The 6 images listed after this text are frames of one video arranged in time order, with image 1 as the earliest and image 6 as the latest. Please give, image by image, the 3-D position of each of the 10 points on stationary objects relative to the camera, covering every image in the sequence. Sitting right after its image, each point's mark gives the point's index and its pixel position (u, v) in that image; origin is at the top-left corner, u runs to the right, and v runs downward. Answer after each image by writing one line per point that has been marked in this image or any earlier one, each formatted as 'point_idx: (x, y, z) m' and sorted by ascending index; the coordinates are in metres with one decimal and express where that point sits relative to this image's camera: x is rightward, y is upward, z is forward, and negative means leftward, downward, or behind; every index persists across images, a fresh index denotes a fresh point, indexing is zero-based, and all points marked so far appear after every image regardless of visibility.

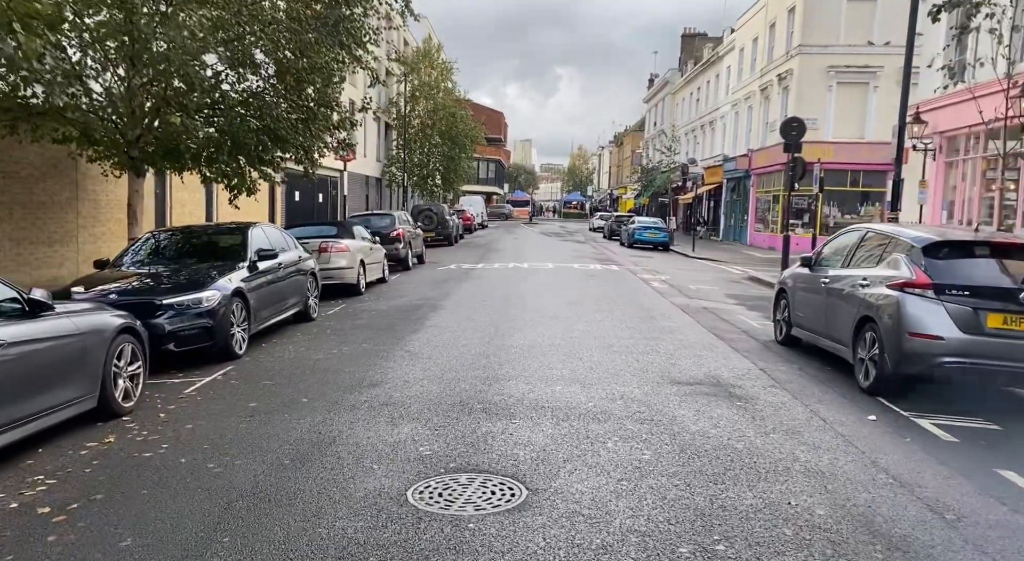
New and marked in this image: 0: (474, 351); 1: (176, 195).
0: (-0.4, -0.8, +8.6) m
1: (-7.4, +1.9, +17.5) m
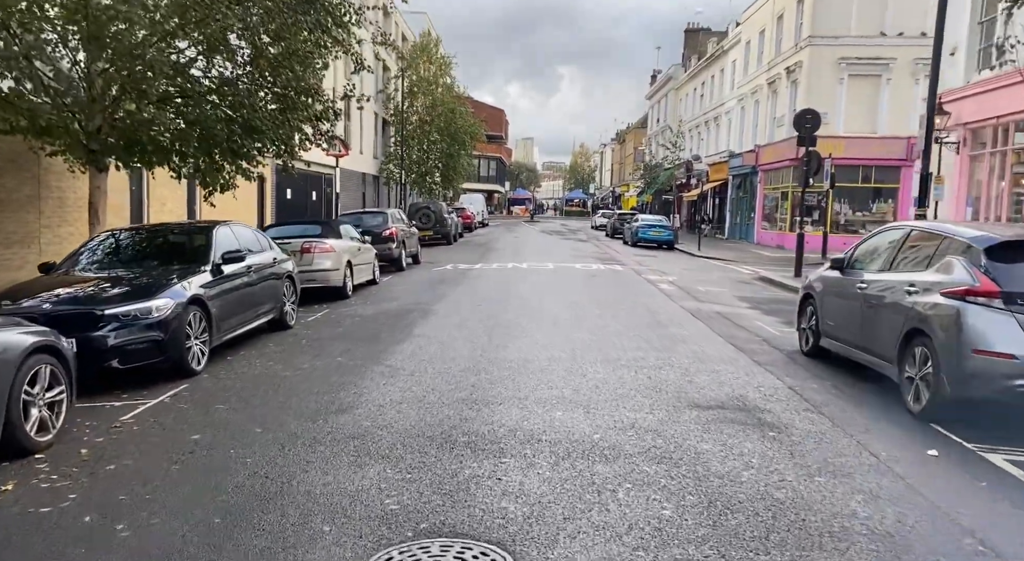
0: (-0.5, -0.8, +7.6) m
1: (-7.4, +1.8, +16.5) m
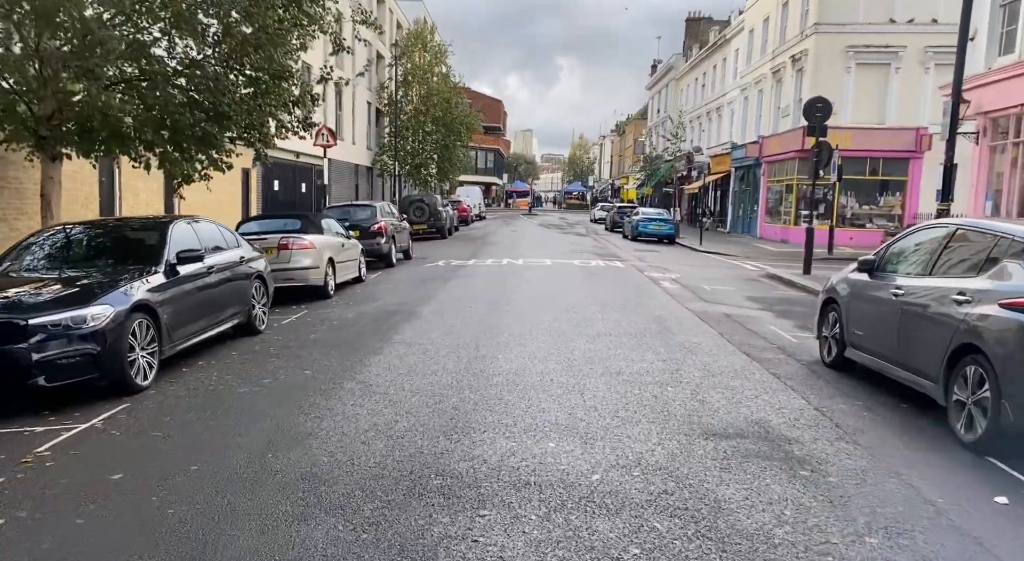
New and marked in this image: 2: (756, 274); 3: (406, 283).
0: (-0.6, -0.9, +6.7) m
1: (-7.5, +1.9, +15.6) m
2: (+5.6, +0.2, +18.5) m
3: (-2.0, 0.0, +15.3) m
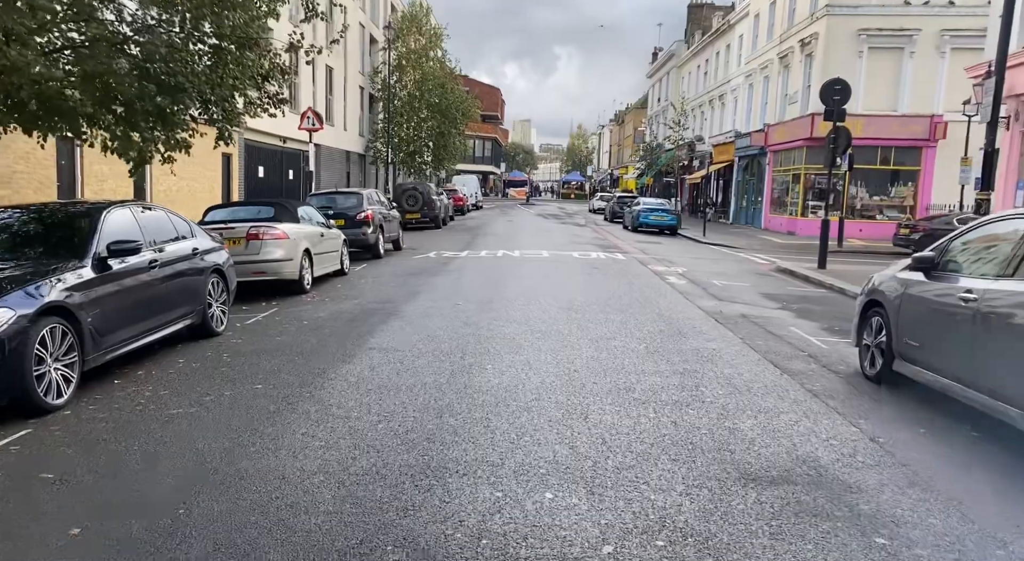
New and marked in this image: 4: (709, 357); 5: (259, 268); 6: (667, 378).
0: (-0.6, -0.9, +5.6) m
1: (-7.6, +2.0, +14.4) m
2: (+5.5, +0.3, +17.3) m
3: (-2.1, +0.1, +14.1) m
4: (+1.8, -0.7, +7.3) m
5: (-3.5, +0.2, +11.0) m
6: (+1.2, -0.8, +6.4) m
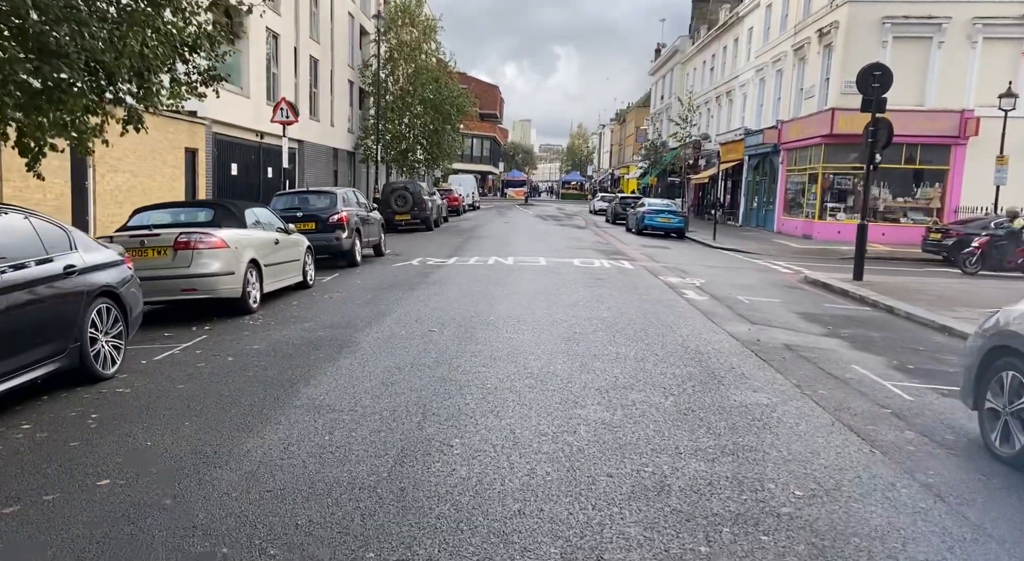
0: (-0.8, -1.1, +3.5) m
1: (-7.7, +1.8, +12.3) m
2: (+5.4, 0.0, +15.3) m
3: (-2.3, -0.1, +12.1) m
4: (+1.7, -0.9, +5.3) m
5: (-3.6, 0.0, +9.0) m
6: (+1.1, -1.0, +4.4) m
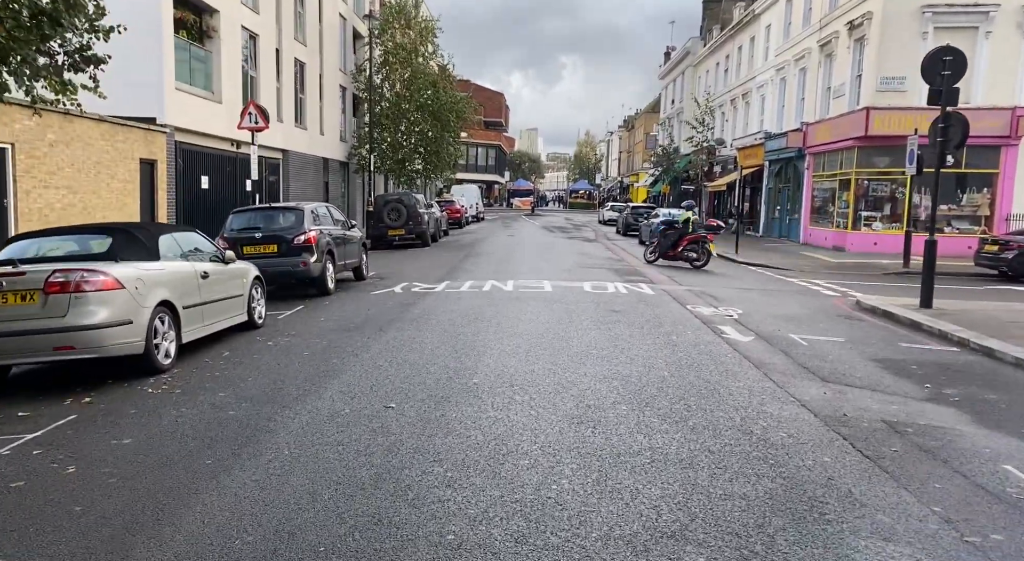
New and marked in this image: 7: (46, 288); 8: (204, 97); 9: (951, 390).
0: (-0.9, -1.4, +1.1) m
1: (-7.8, +1.3, +10.0) m
2: (+5.4, -0.4, +12.8) m
3: (-2.3, -0.6, +9.7) m
4: (+1.6, -1.3, +2.9) m
5: (-3.7, -0.5, +6.6) m
6: (+1.0, -1.4, +2.0) m
7: (-3.9, -0.1, +6.6) m
8: (-7.6, +4.5, +19.8) m
9: (+3.9, -1.0, +7.0) m
